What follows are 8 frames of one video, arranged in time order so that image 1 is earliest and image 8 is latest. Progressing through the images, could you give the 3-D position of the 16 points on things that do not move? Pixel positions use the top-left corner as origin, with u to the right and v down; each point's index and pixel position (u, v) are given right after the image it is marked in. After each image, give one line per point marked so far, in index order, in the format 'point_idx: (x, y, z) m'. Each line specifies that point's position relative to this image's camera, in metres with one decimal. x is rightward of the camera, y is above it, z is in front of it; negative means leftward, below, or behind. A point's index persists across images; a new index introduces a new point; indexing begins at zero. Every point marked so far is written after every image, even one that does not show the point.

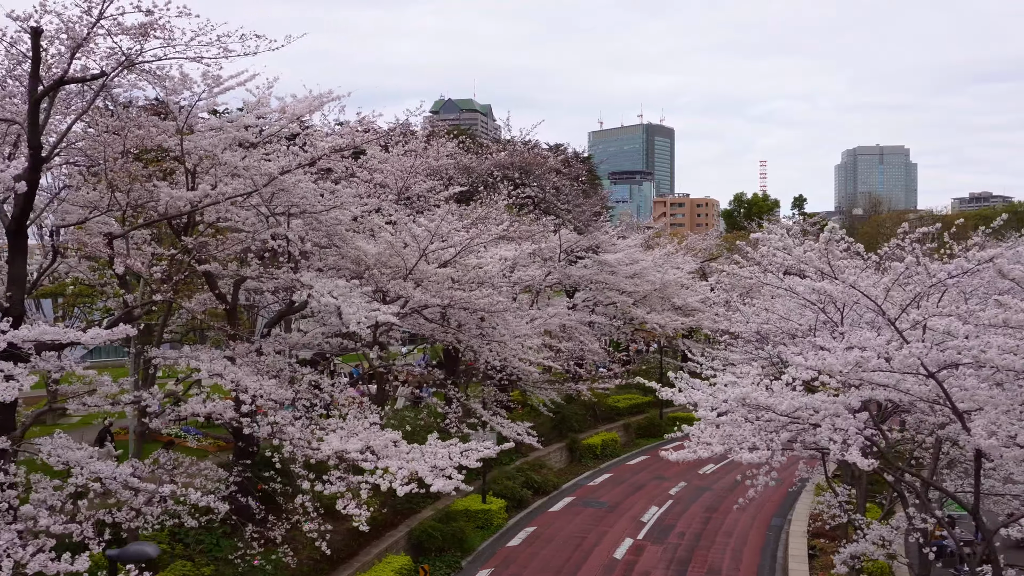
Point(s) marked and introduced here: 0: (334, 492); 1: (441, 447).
0: (-1.7, -1.9, +6.7) m
1: (-0.7, -1.6, +7.1) m
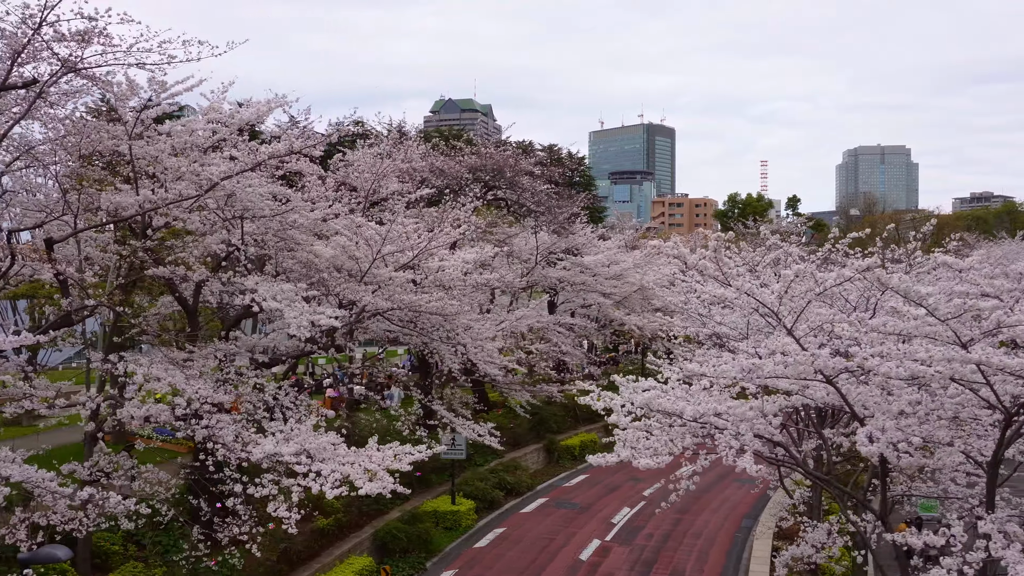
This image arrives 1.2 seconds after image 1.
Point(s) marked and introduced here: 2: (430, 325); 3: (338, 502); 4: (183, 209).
0: (-2.3, -2.0, +6.7) m
1: (-1.4, -1.6, +7.2) m
2: (-1.3, -0.6, +11.2) m
3: (-3.1, -3.8, +12.7) m
4: (-4.2, +1.0, +9.0) m
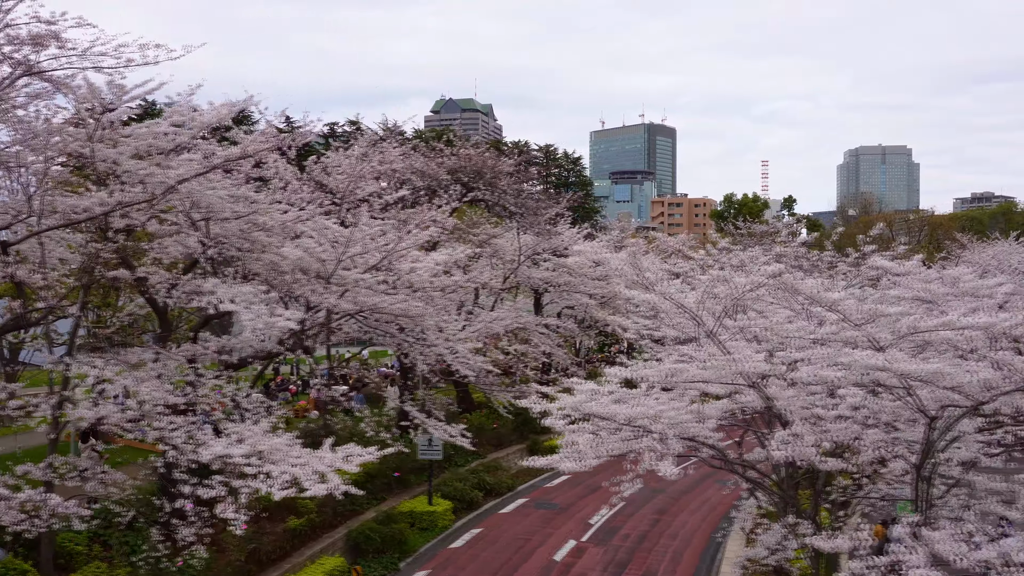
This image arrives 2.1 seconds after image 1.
0: (-2.8, -2.0, +6.8) m
1: (-1.9, -1.7, +7.2) m
2: (-1.8, -0.6, +11.3) m
3: (-3.6, -3.8, +12.7) m
4: (-4.7, +1.0, +9.0) m
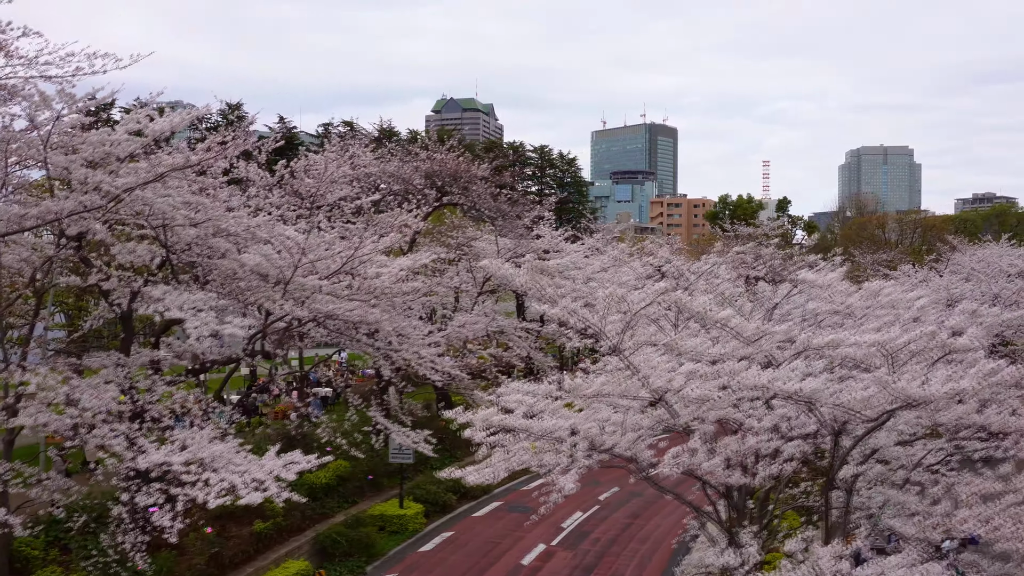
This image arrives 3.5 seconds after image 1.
0: (-3.5, -2.1, +6.8) m
1: (-2.5, -1.8, +7.3) m
2: (-2.4, -0.7, +11.3) m
3: (-4.2, -3.9, +12.8) m
4: (-5.3, +0.9, +9.1) m
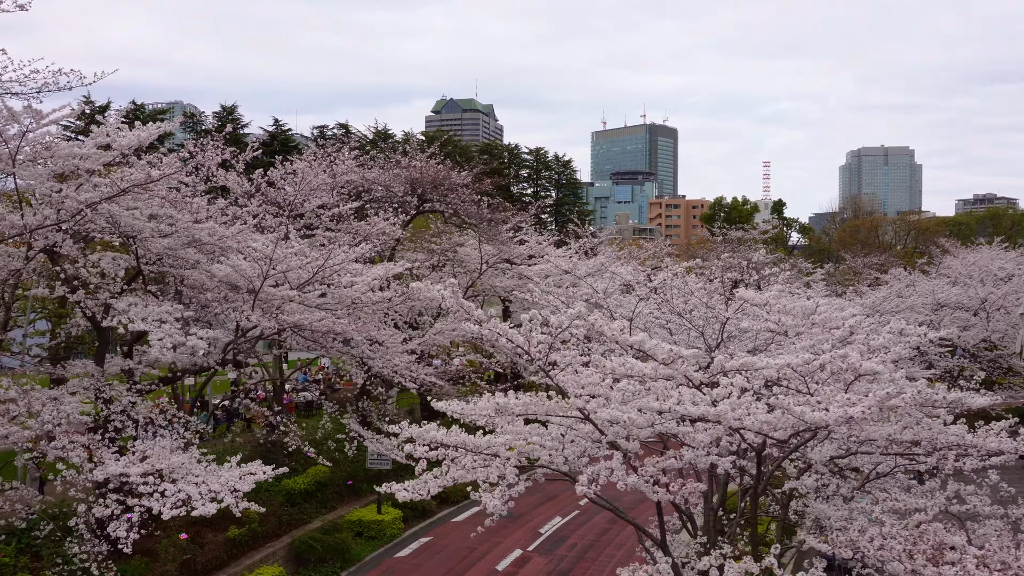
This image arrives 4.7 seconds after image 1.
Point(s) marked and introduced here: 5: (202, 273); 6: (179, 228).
0: (-3.9, -2.2, +7.0) m
1: (-3.0, -1.9, +7.4) m
2: (-2.9, -0.9, +11.4) m
3: (-4.7, -4.1, +12.9) m
4: (-5.7, +0.7, +9.2) m
5: (-4.5, +0.2, +10.3) m
6: (-4.6, +0.8, +9.9) m
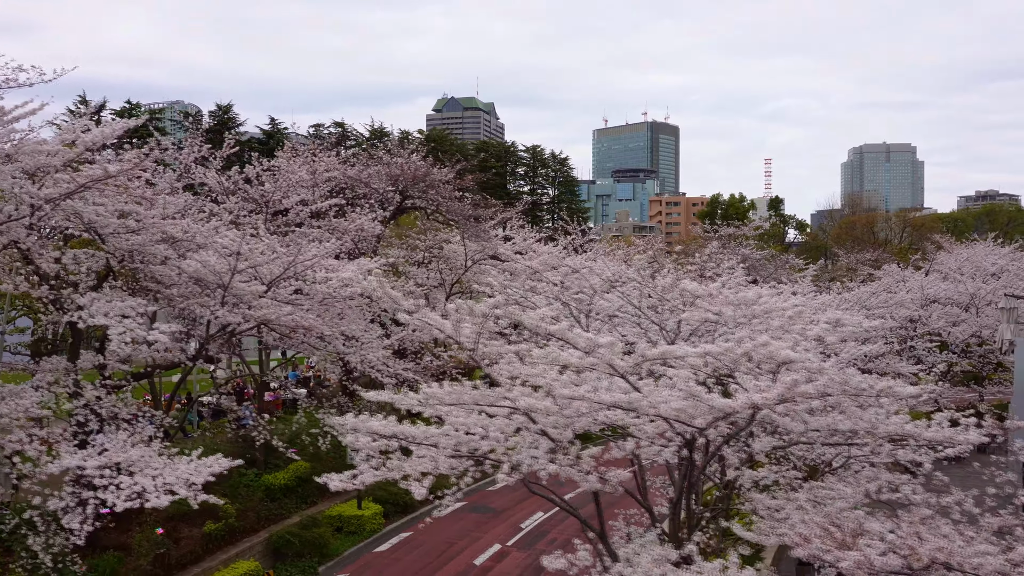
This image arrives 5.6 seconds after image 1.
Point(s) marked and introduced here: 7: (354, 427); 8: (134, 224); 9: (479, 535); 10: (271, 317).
0: (-4.4, -2.2, +7.0) m
1: (-3.4, -1.8, +7.4) m
2: (-3.3, -0.8, +11.5) m
3: (-5.1, -4.0, +13.0) m
4: (-6.2, +0.8, +9.3) m
5: (-4.9, +0.3, +10.3) m
6: (-5.1, +0.9, +9.9) m
7: (-1.3, -1.1, +5.9) m
8: (-5.2, +0.9, +9.9) m
9: (-0.7, -5.2, +14.9) m
10: (-3.5, -0.4, +10.6) m
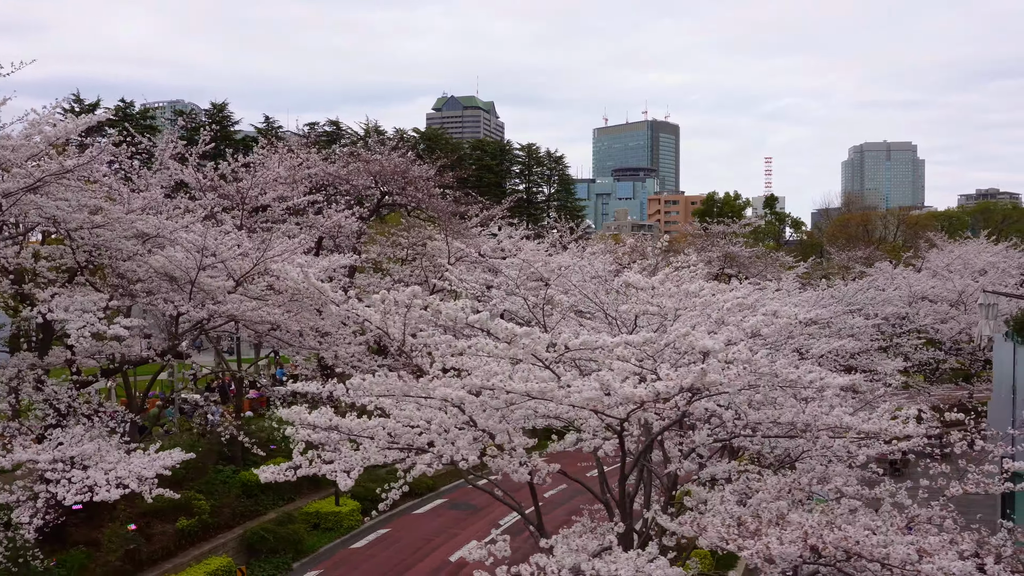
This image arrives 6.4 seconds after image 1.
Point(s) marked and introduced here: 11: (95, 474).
0: (-4.9, -2.1, +7.0) m
1: (-3.9, -1.8, +7.4) m
2: (-3.8, -0.7, +11.5) m
3: (-5.6, -3.9, +13.0) m
4: (-6.7, +0.9, +9.3) m
5: (-5.4, +0.3, +10.3) m
6: (-5.5, +1.0, +9.9) m
7: (-1.8, -1.1, +5.9) m
8: (-5.7, +1.0, +9.9) m
9: (-1.2, -5.1, +14.9) m
10: (-4.0, -0.4, +10.6) m
11: (-4.2, -1.9, +7.2) m
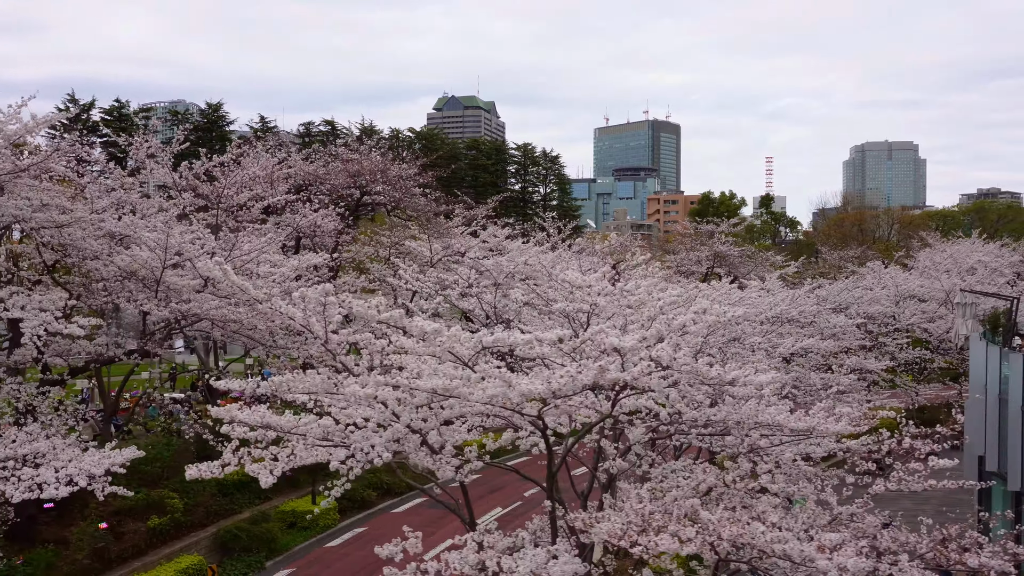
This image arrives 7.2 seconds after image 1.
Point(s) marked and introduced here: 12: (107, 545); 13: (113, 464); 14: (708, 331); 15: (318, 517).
0: (-5.4, -2.1, +7.0) m
1: (-4.4, -1.8, +7.4) m
2: (-4.3, -0.7, +11.5) m
3: (-6.1, -3.9, +13.0) m
4: (-7.2, +0.9, +9.3) m
5: (-5.9, +0.4, +10.4) m
6: (-6.0, +1.0, +10.0) m
7: (-2.3, -1.1, +6.0) m
8: (-6.2, +1.0, +9.9) m
9: (-1.7, -5.1, +14.9) m
10: (-4.5, -0.4, +10.7) m
11: (-4.7, -1.8, +7.2) m
12: (-6.4, -4.1, +11.3) m
13: (-4.2, -1.8, +7.5) m
14: (+2.1, -0.4, +7.5) m
15: (-3.9, -4.6, +14.4) m
